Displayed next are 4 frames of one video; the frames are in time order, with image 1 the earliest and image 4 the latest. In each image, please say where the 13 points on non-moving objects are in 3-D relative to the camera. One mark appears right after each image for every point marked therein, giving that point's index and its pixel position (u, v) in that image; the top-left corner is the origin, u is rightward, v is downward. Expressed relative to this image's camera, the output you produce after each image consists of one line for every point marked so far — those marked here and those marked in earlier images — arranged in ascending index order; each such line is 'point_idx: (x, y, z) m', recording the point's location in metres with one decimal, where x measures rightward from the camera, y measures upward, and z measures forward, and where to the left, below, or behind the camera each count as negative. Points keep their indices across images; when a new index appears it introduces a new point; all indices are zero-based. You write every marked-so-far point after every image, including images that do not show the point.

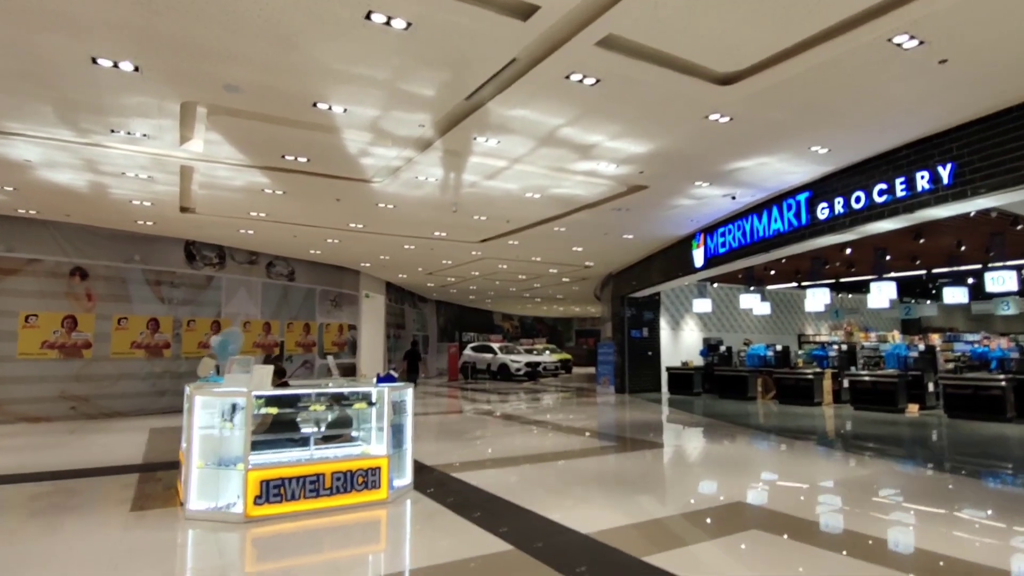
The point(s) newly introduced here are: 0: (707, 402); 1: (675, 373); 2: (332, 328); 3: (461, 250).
0: (+4.4, -2.6, +12.7) m
1: (+4.0, -2.1, +14.0) m
2: (-4.2, -0.9, +13.4) m
3: (-1.0, +0.7, +11.6) m
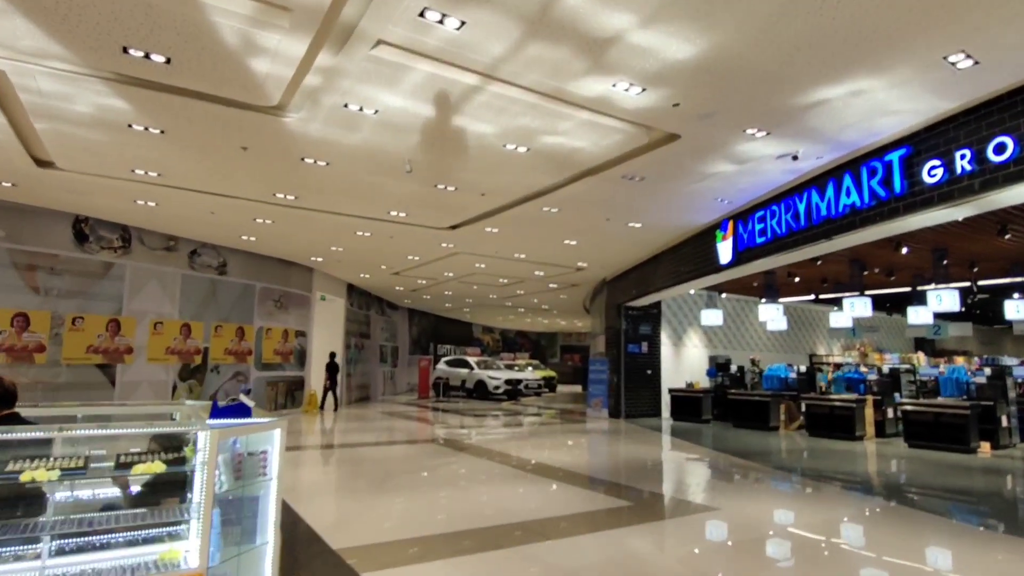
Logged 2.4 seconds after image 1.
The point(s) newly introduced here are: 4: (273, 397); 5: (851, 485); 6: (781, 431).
0: (+3.9, -2.7, +10.7) m
1: (+3.5, -2.3, +12.0) m
2: (-4.7, -0.9, +11.1) m
3: (-1.4, +0.7, +9.5) m
4: (-4.7, -2.1, +11.1) m
5: (+4.6, -2.7, +7.8) m
6: (+4.8, -2.6, +10.2) m
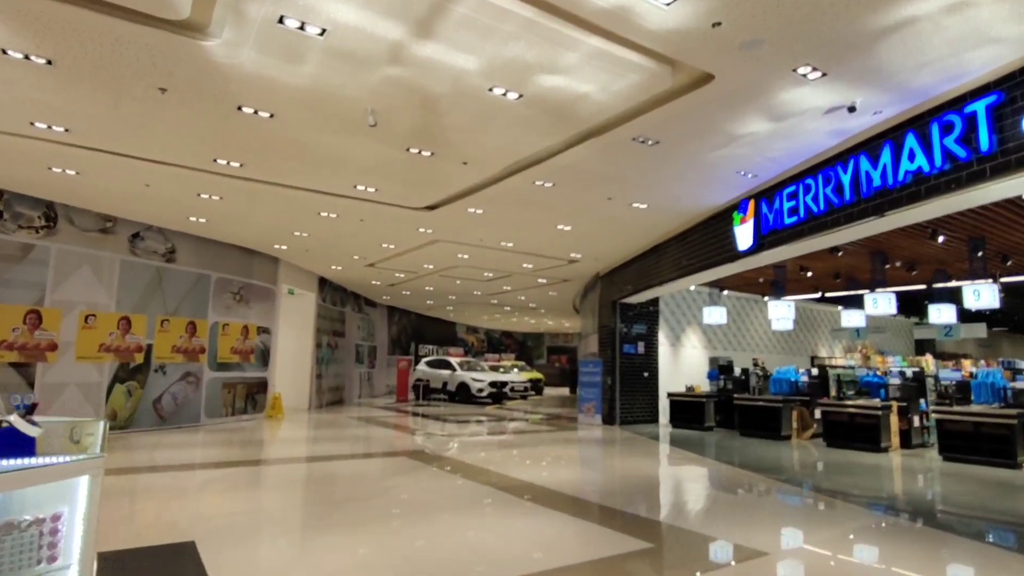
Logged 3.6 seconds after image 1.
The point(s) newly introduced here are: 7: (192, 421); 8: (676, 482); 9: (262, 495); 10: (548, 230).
0: (+3.7, -2.7, +9.7) m
1: (+3.3, -2.2, +11.0) m
2: (-4.9, -0.7, +10.0) m
3: (-1.6, +0.9, +8.4) m
4: (-4.9, -2.0, +9.9) m
5: (+4.4, -2.6, +6.8) m
6: (+4.6, -2.5, +9.2) m
7: (-5.2, -2.2, +9.2) m
8: (+2.3, -2.7, +8.0) m
9: (-2.5, -2.1, +5.7) m
10: (+0.5, +0.8, +8.1) m
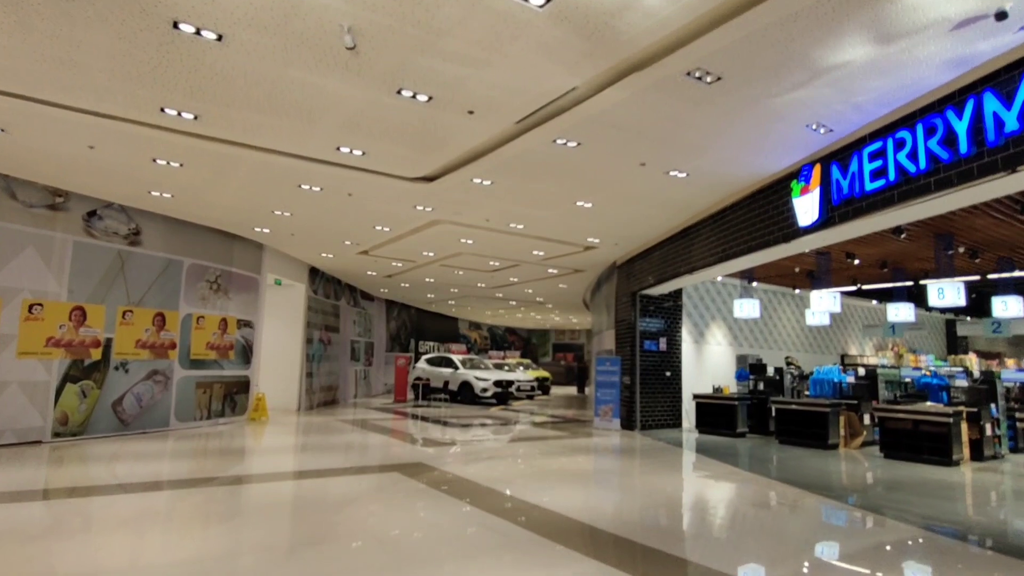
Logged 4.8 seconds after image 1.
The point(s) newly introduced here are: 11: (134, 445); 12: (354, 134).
0: (+3.8, -2.5, +8.6) m
1: (+3.4, -2.0, +9.9) m
2: (-4.8, -0.5, +8.9) m
3: (-1.4, +1.0, +7.3) m
4: (-4.8, -1.8, +8.9) m
5: (+4.6, -2.4, +5.7) m
6: (+4.7, -2.3, +8.1) m
7: (-5.1, -2.0, +8.2) m
8: (+2.4, -2.6, +6.9) m
9: (-2.4, -1.9, +4.7) m
10: (+0.7, +1.0, +7.0) m
11: (-4.9, -2.0, +7.4) m
12: (-1.4, +1.4, +5.0) m
